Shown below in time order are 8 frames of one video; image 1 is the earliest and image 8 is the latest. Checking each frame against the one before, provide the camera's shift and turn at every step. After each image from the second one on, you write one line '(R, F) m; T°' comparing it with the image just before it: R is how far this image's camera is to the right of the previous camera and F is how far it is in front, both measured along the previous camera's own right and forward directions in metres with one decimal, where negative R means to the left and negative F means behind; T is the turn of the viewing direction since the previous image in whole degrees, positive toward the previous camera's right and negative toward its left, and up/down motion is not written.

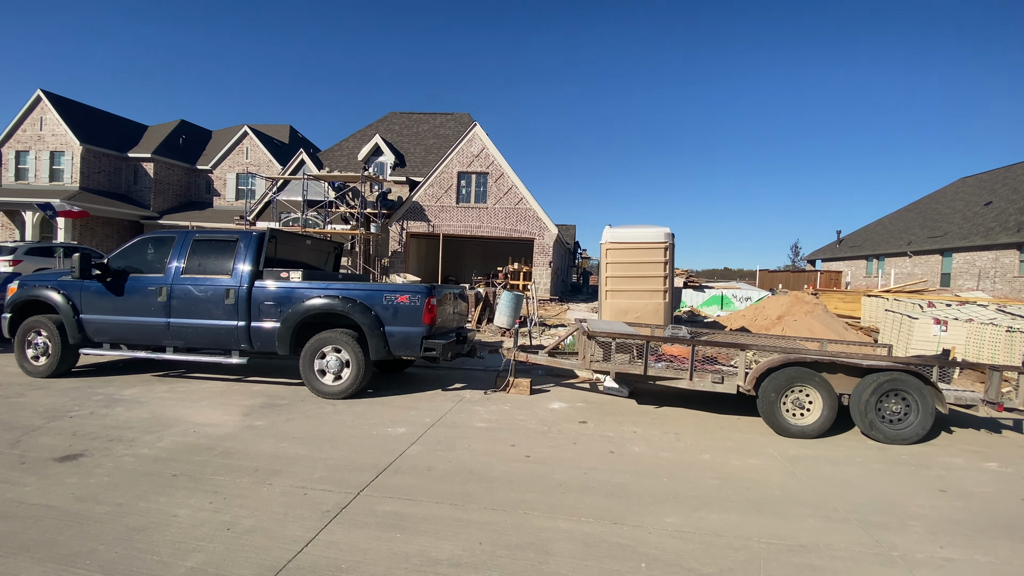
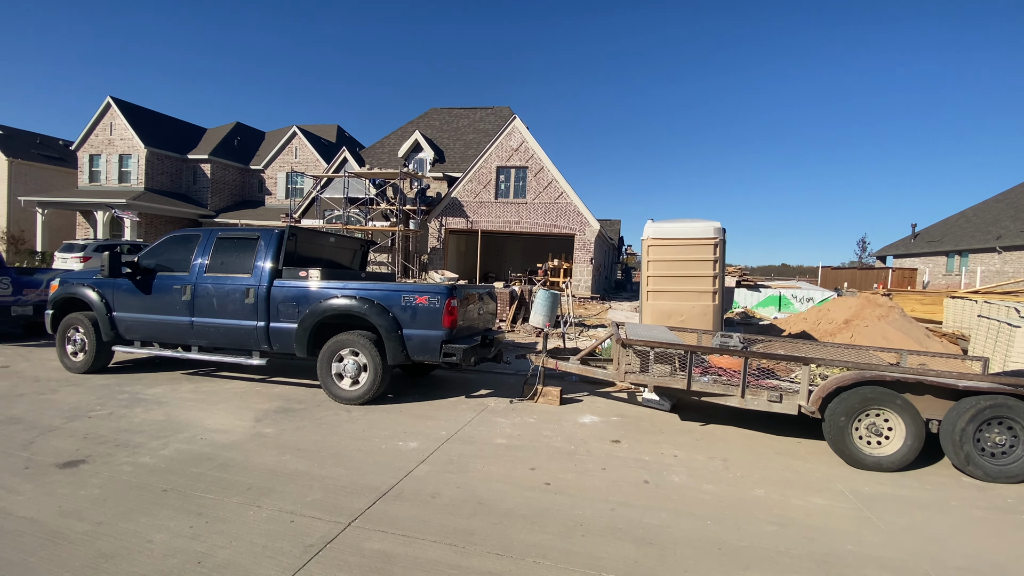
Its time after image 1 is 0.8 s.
(+0.2, +0.5) m; -5°
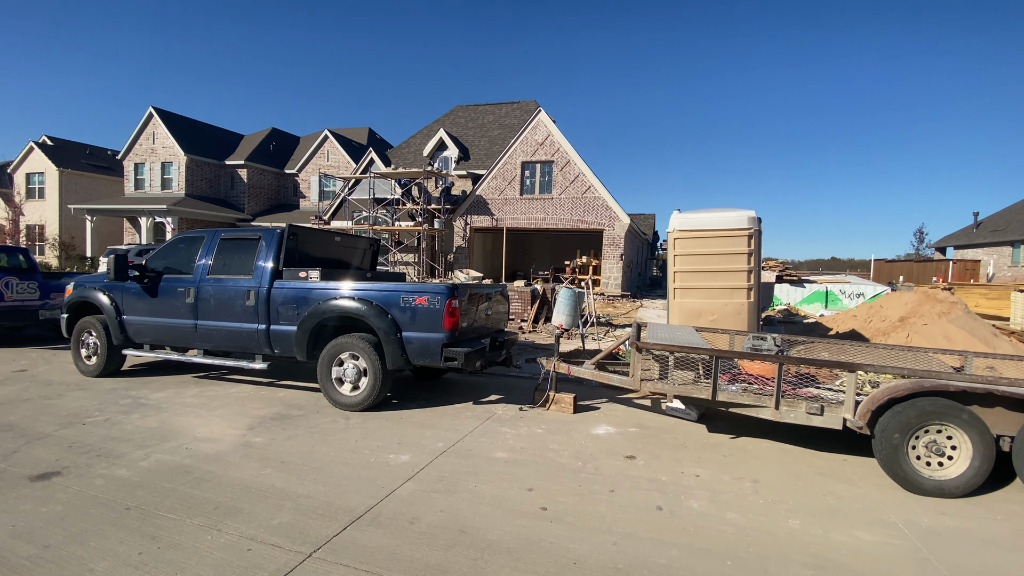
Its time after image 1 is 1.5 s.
(+0.3, +0.4) m; -4°
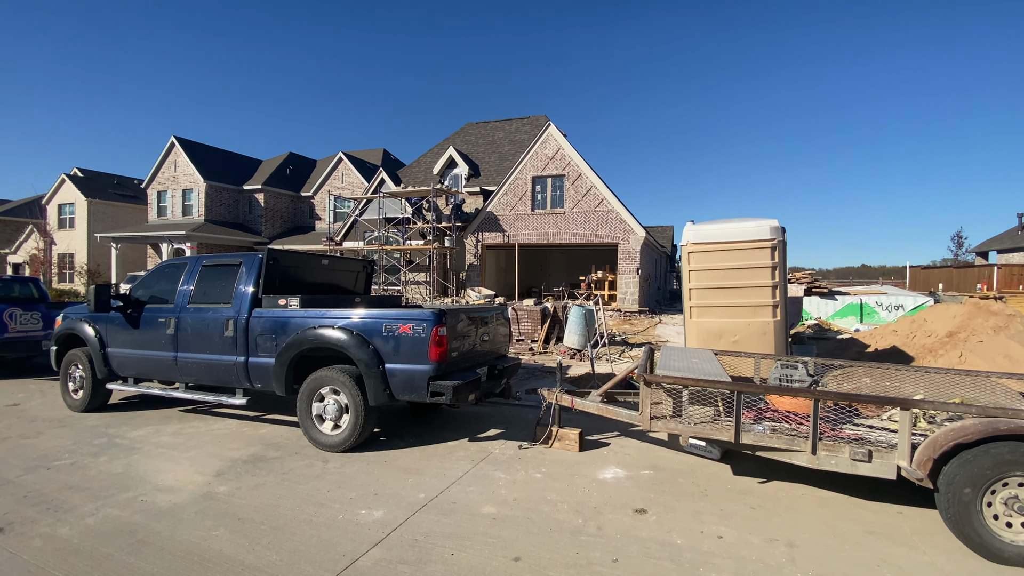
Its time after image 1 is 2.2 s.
(+0.3, +0.5) m; -3°
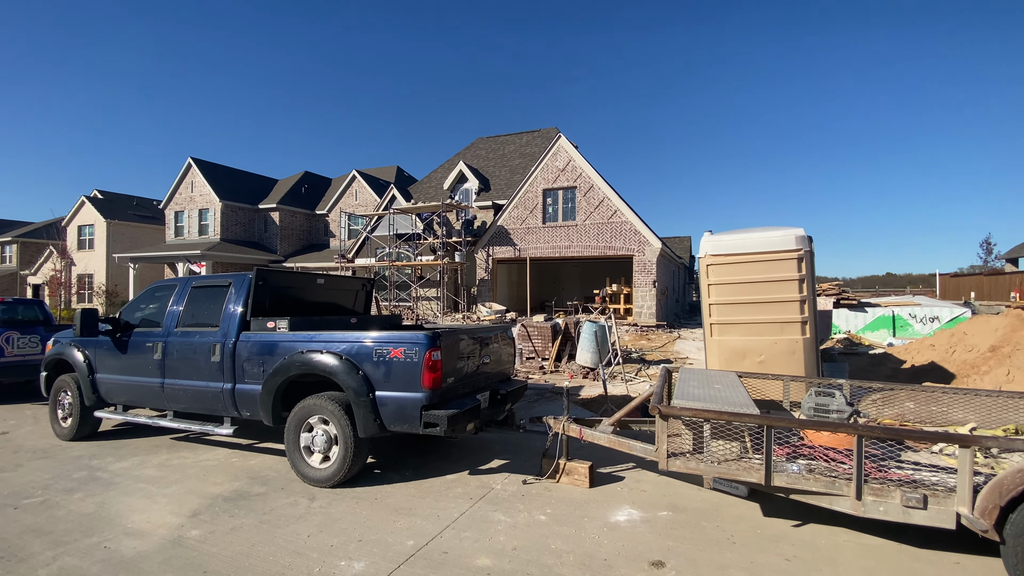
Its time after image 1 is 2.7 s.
(+0.1, +0.4) m; -2°
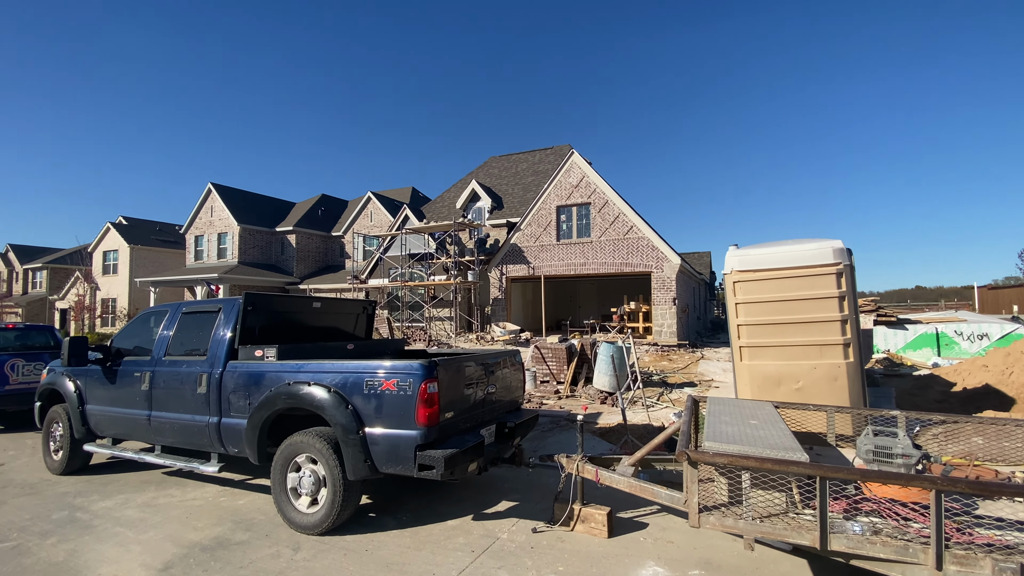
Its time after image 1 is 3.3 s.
(+0.1, +0.4) m; -2°
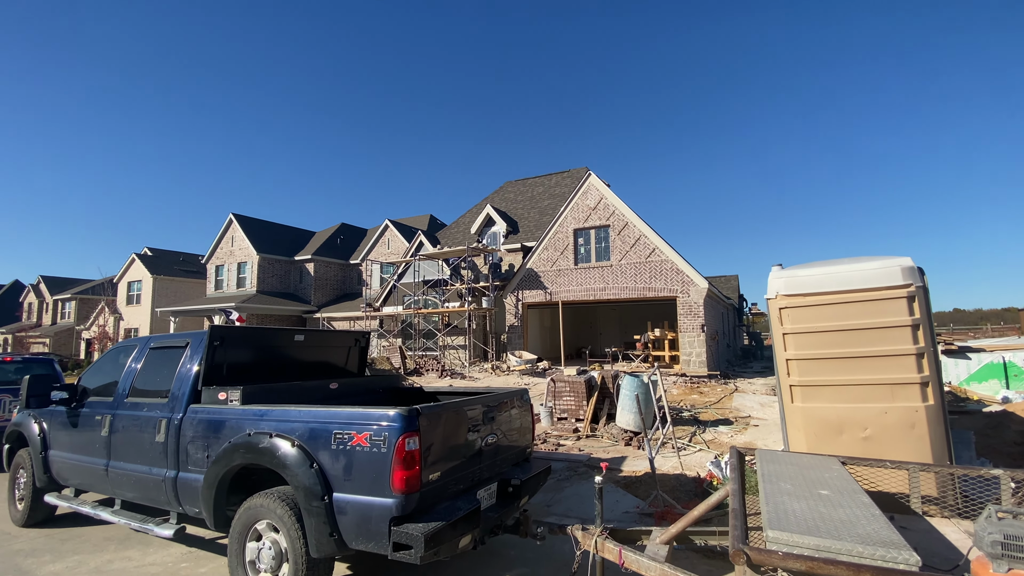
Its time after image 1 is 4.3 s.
(+0.1, +0.7) m; -3°
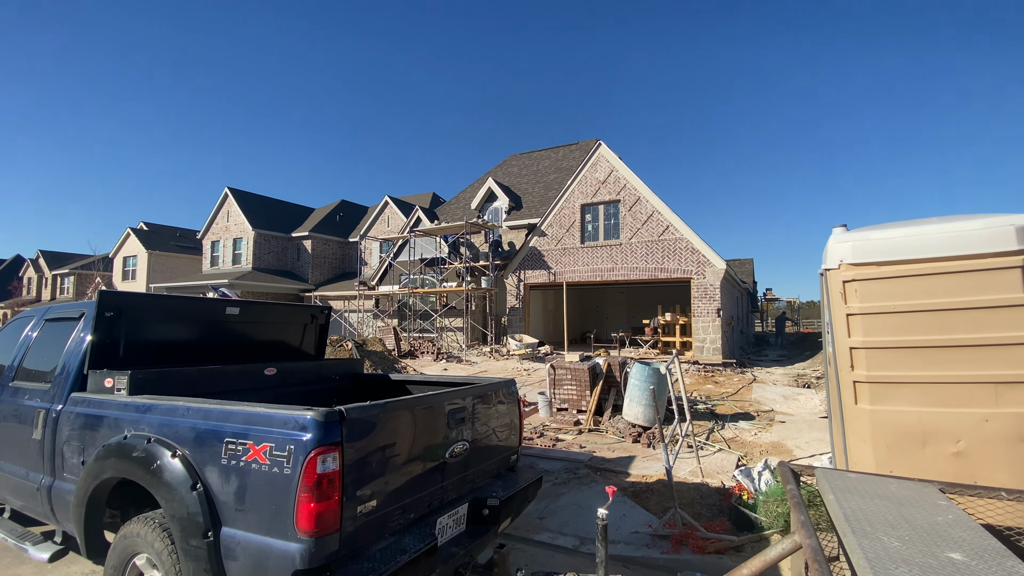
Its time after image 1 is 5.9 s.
(+0.2, +1.0) m; -1°
